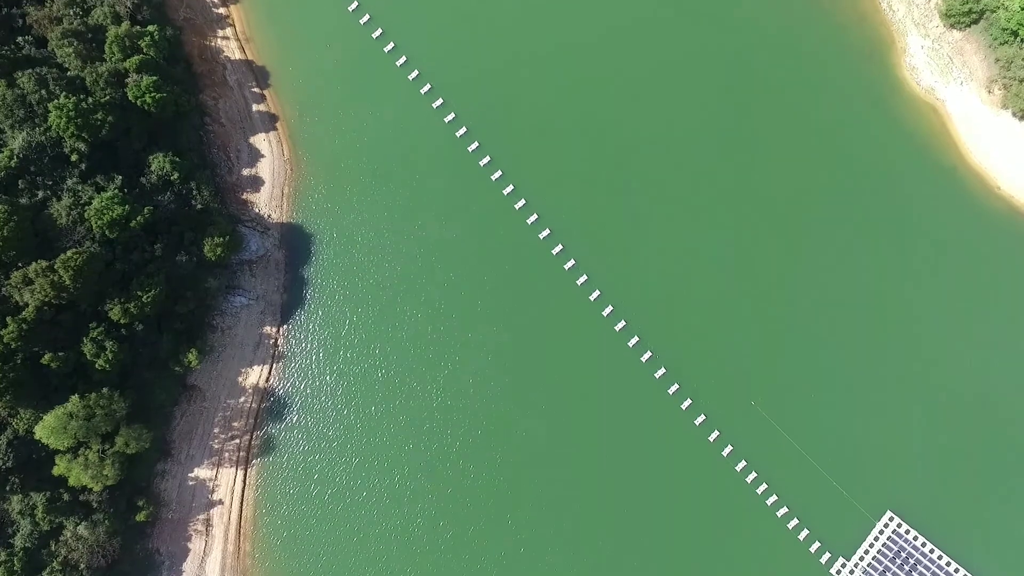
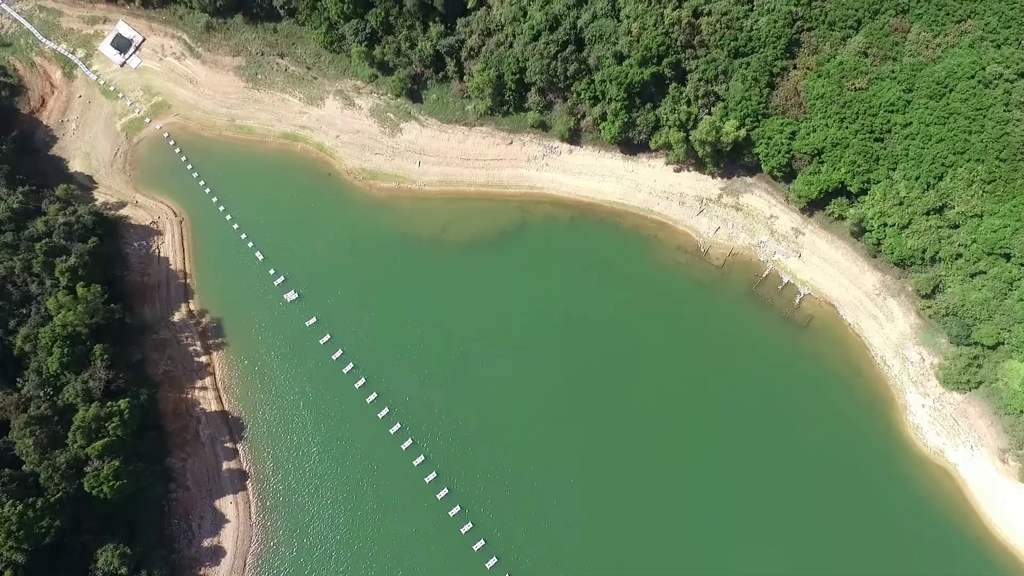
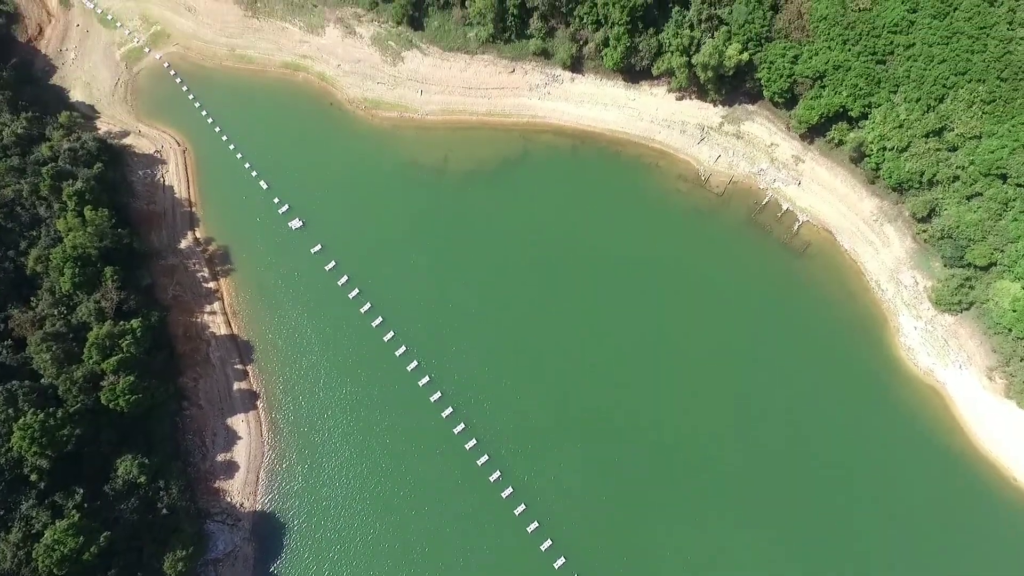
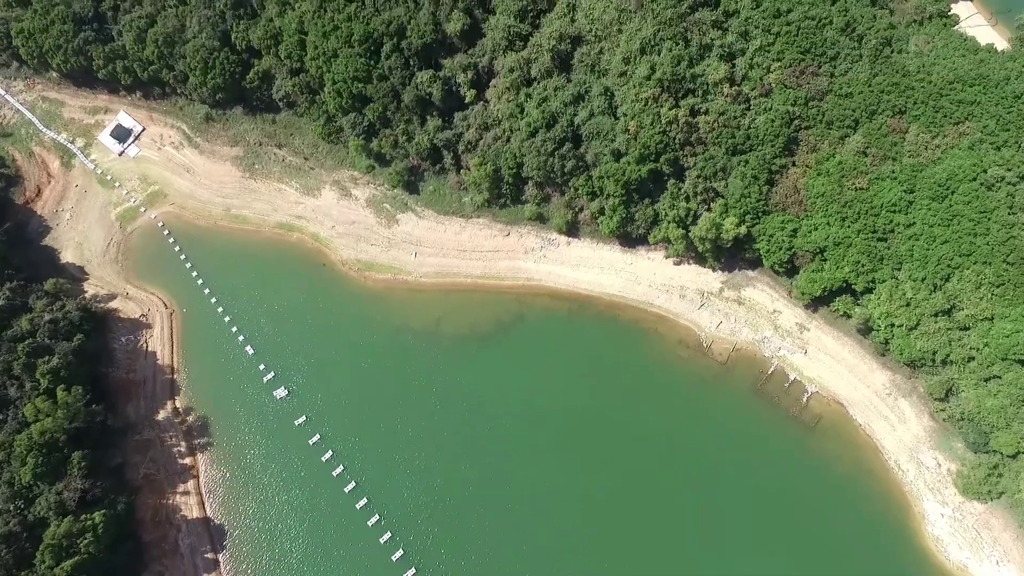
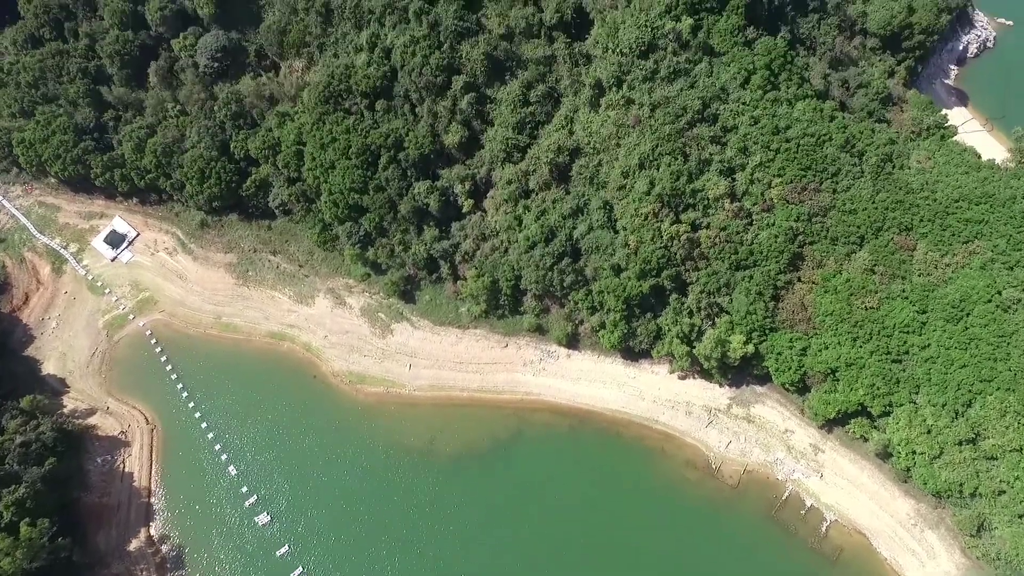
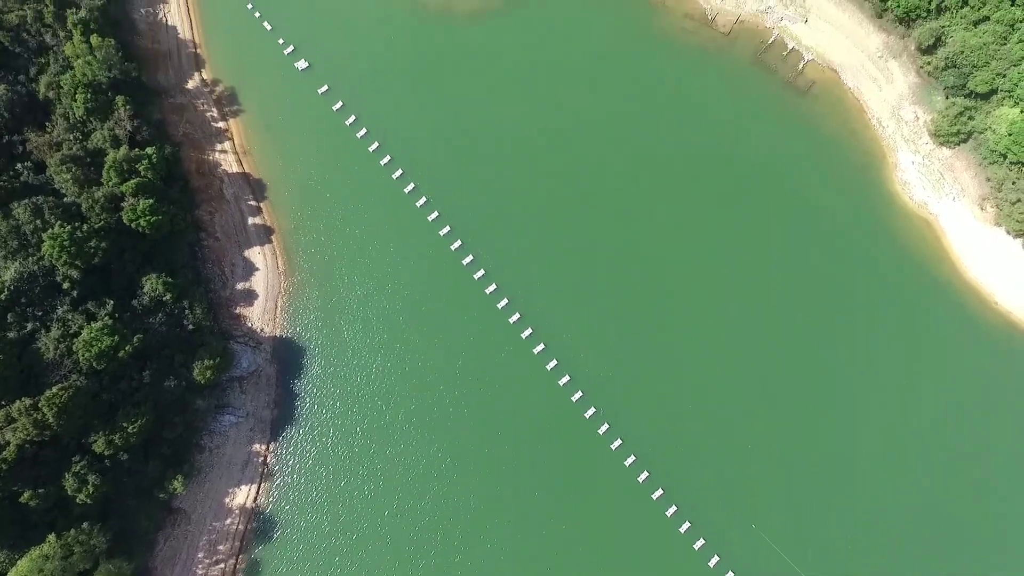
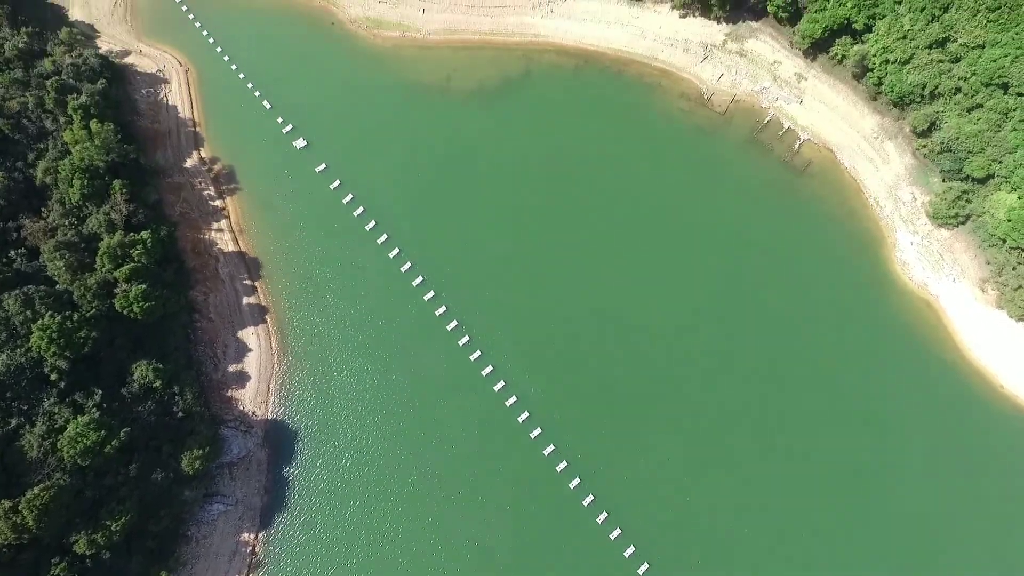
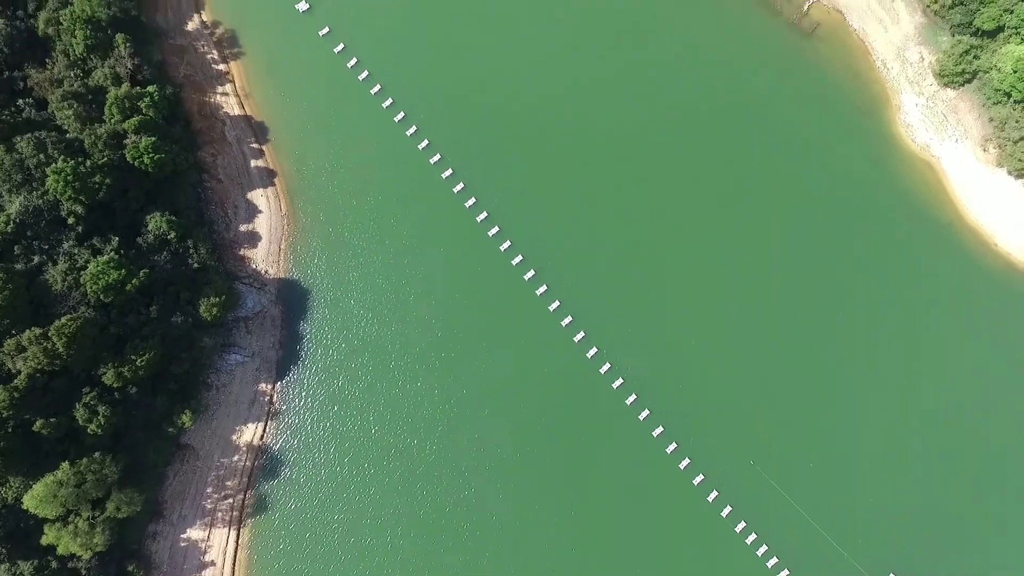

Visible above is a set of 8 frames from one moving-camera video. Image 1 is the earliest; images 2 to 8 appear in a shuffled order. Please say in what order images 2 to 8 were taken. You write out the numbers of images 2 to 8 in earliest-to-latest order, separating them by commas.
8, 6, 7, 3, 2, 4, 5
